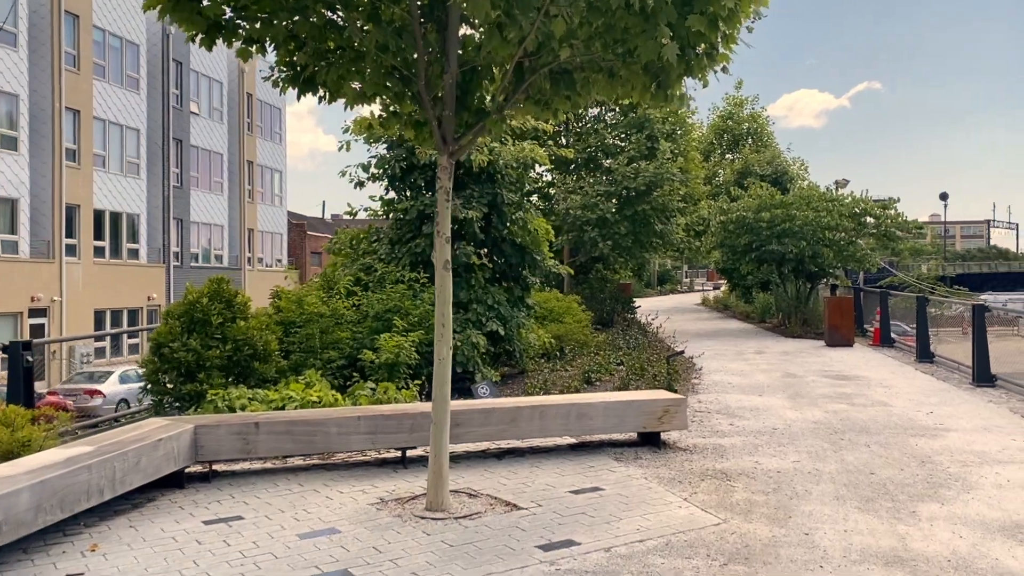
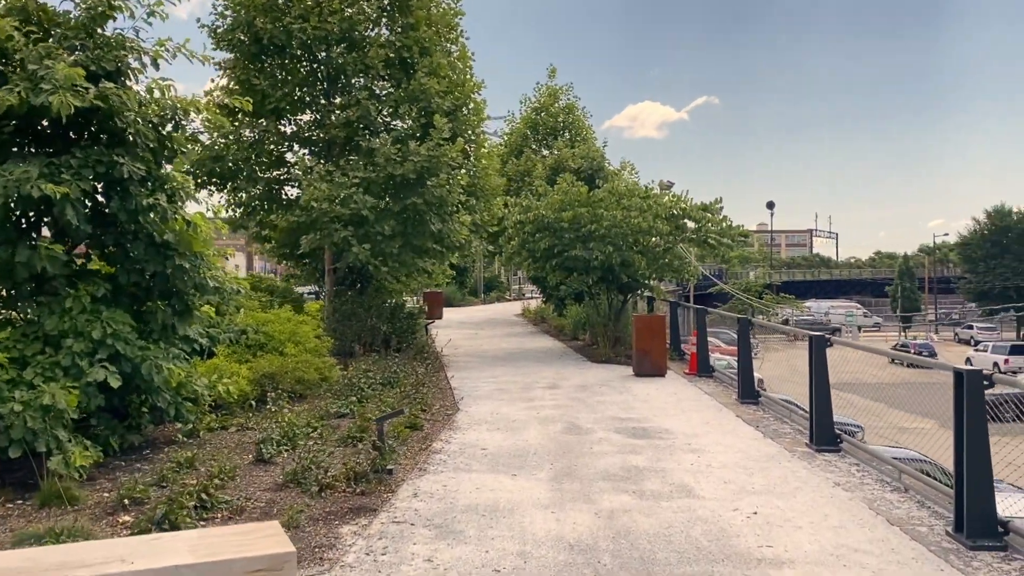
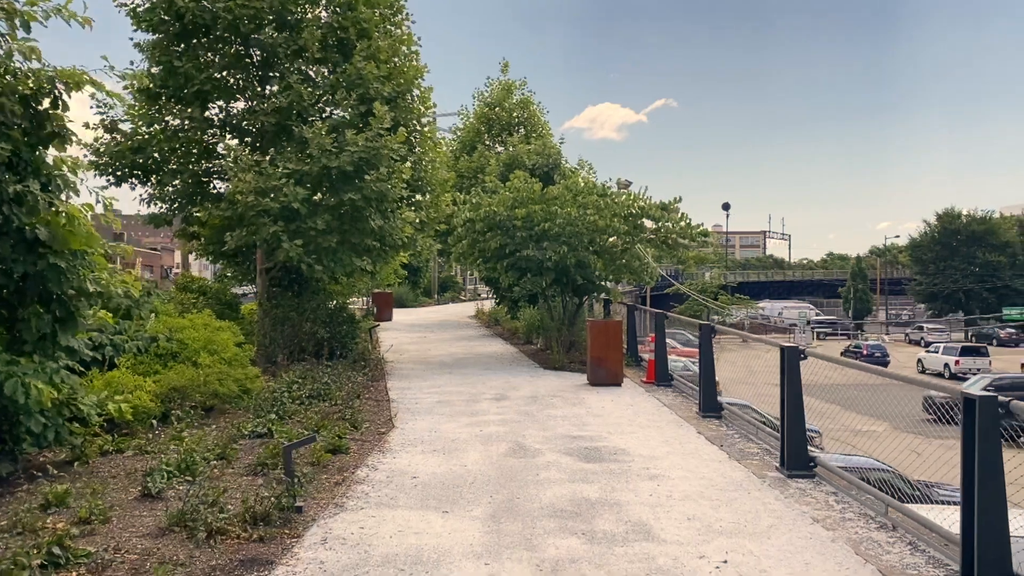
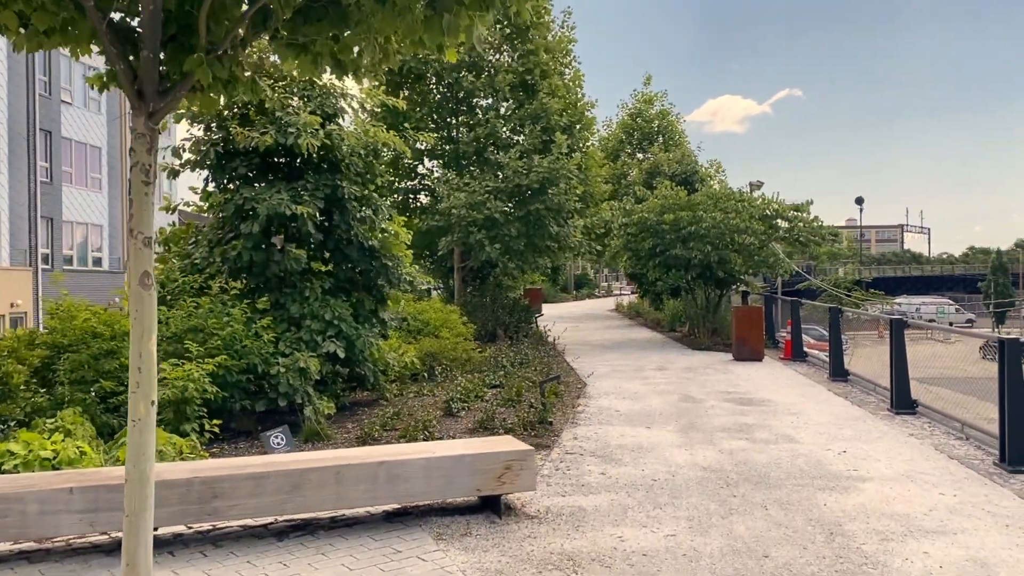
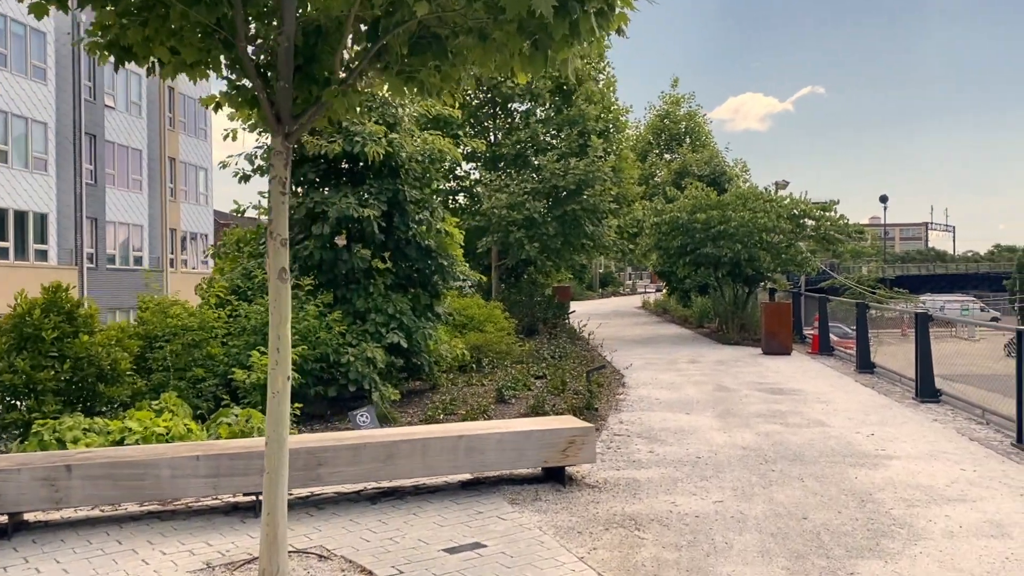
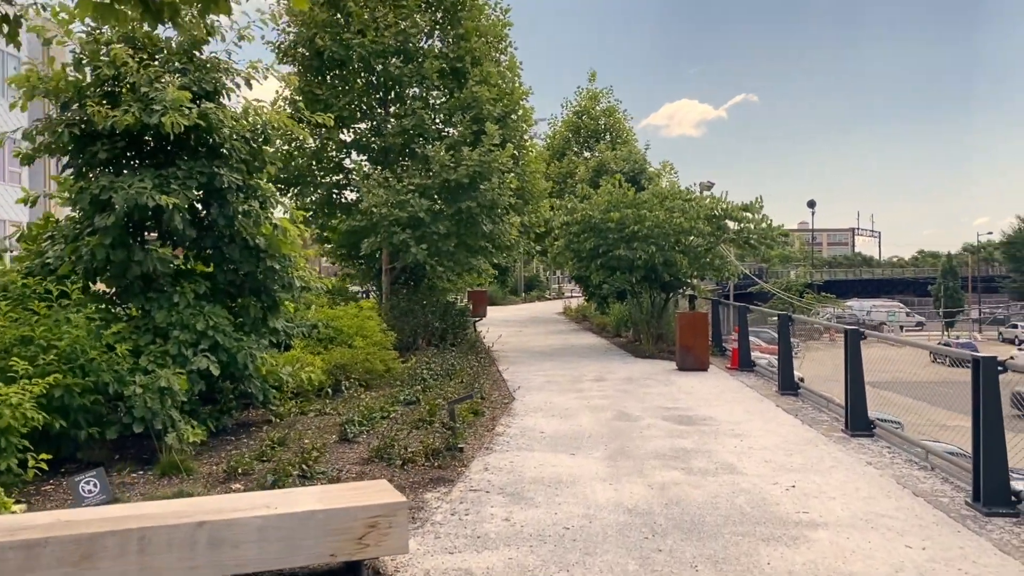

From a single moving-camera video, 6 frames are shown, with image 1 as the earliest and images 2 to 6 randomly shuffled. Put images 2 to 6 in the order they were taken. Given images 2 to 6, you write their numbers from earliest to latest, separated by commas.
5, 4, 6, 2, 3
